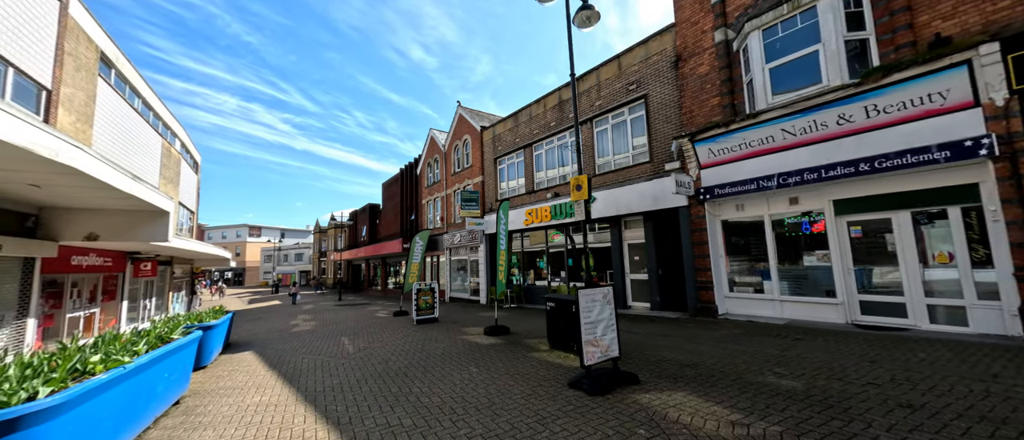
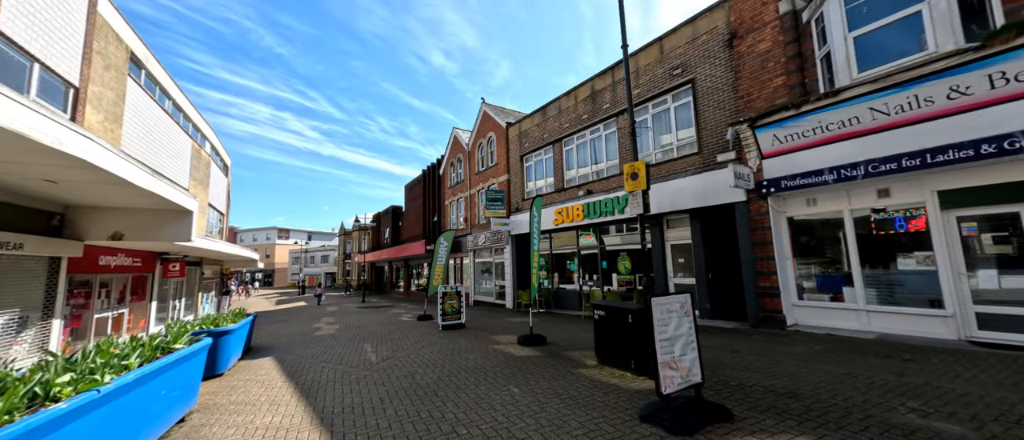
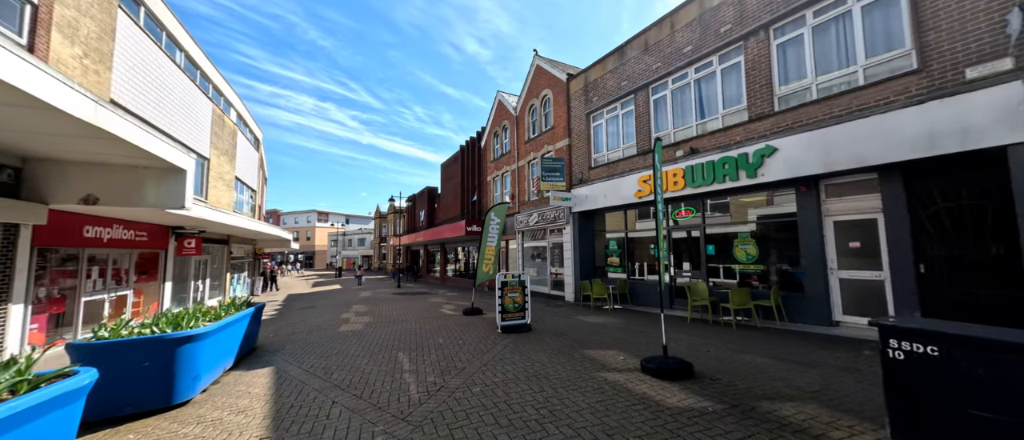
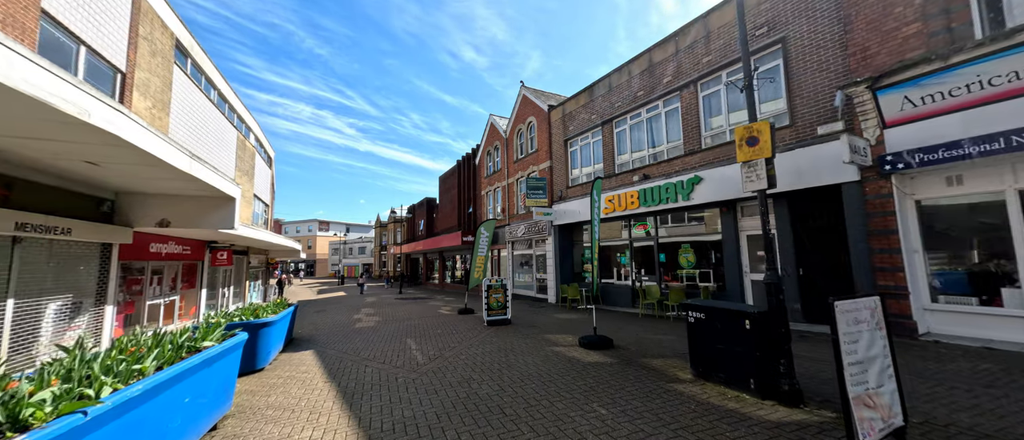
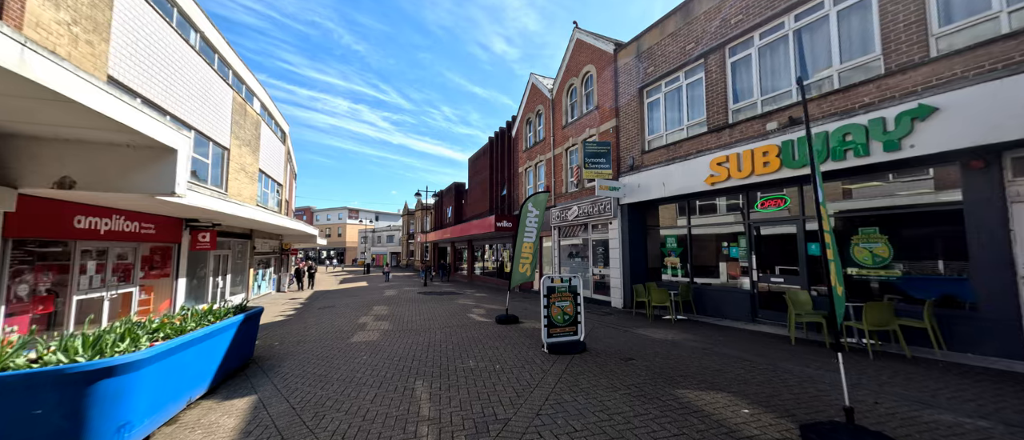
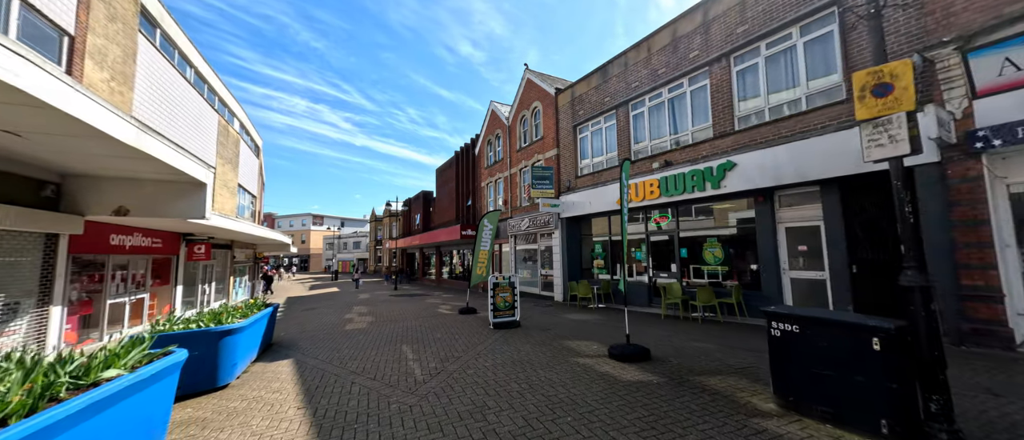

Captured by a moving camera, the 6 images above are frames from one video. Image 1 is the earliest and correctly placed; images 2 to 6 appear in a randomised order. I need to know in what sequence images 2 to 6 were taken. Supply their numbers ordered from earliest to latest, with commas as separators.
2, 4, 6, 3, 5
